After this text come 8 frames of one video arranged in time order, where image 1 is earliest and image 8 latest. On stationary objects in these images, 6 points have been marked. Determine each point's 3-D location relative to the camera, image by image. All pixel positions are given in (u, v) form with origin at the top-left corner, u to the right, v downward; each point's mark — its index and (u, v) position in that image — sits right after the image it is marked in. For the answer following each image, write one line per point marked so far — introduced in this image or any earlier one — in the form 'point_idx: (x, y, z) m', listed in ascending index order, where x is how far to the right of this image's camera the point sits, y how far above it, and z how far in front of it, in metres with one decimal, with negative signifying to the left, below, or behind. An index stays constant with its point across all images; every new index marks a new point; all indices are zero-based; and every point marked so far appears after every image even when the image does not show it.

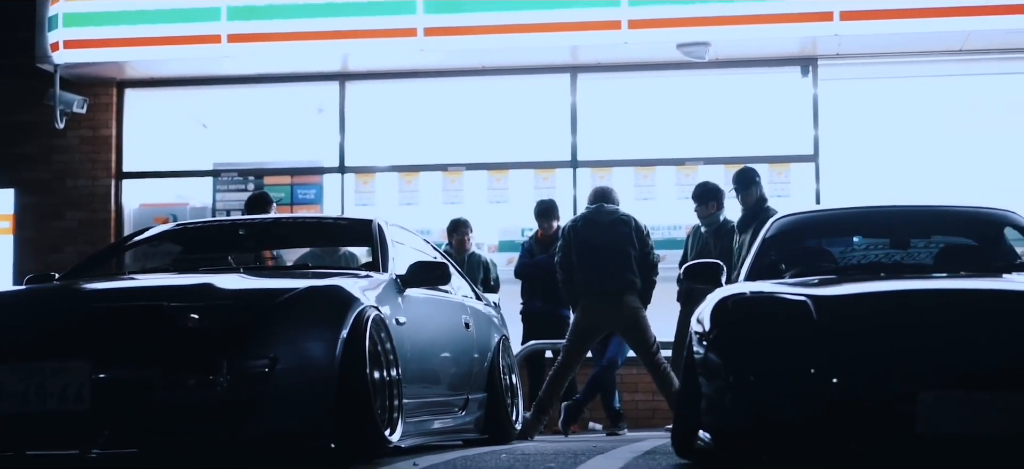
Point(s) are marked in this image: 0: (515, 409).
0: (0.0, -0.8, +7.4) m
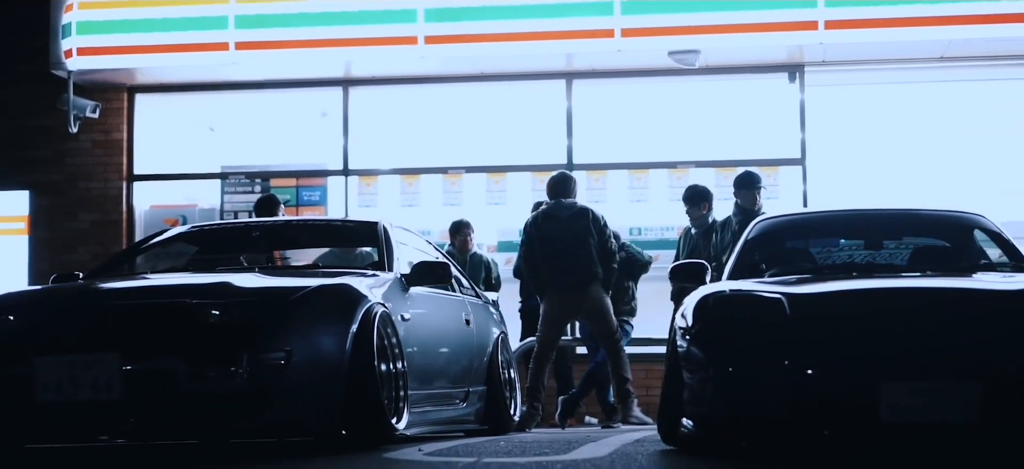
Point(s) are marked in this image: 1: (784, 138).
0: (0.0, -0.8, +7.8) m
1: (+1.8, +0.7, +11.4) m
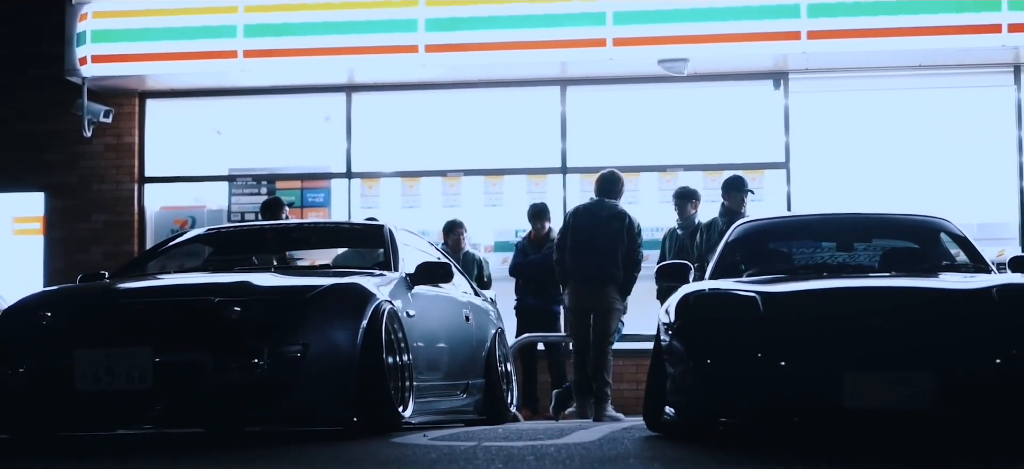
0: (0.0, -0.8, +8.3) m
1: (+1.8, +0.7, +11.9) m
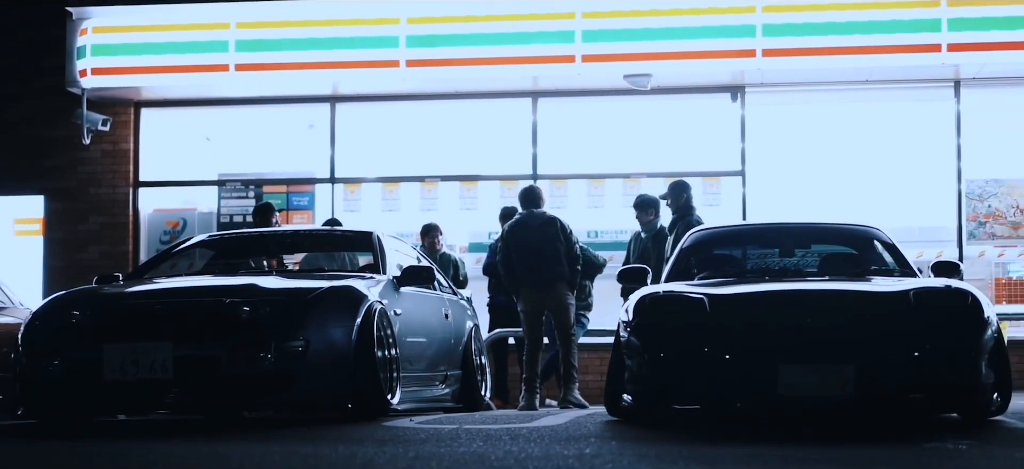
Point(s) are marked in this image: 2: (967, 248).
0: (-0.1, -0.8, +9.1) m
1: (+1.6, +0.6, +12.7) m
2: (+3.3, -0.1, +12.5) m
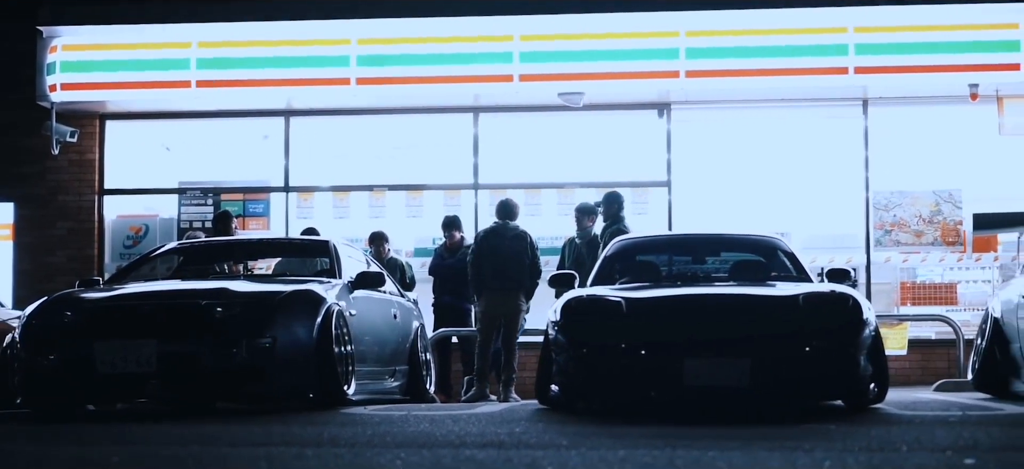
0: (-0.5, -0.8, +10.0) m
1: (+1.1, +0.6, +13.7) m
2: (+2.9, -0.2, +13.6) m
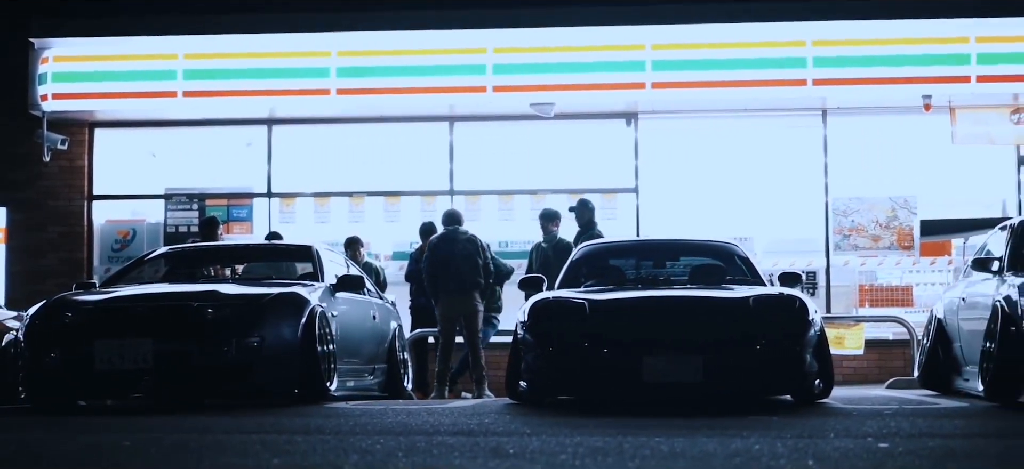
0: (-0.7, -0.9, +10.5) m
1: (+0.9, +0.6, +14.3) m
2: (+2.7, -0.2, +14.2) m
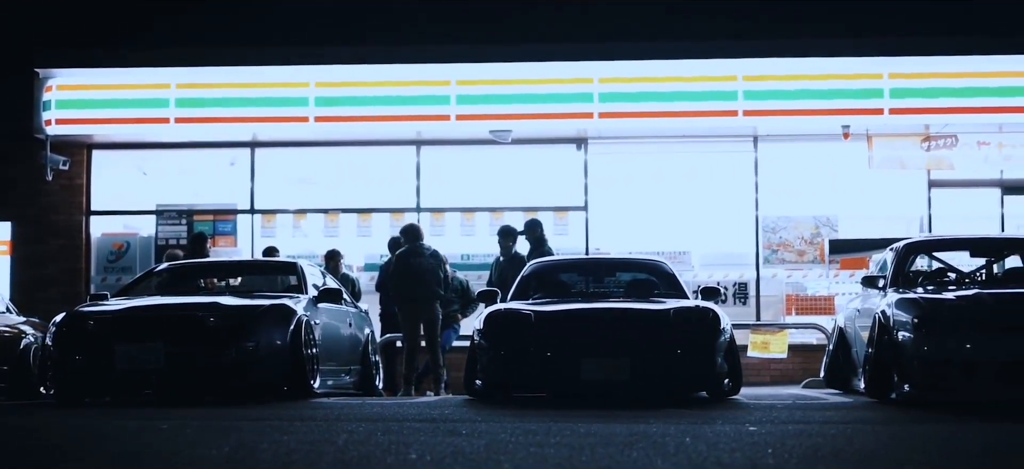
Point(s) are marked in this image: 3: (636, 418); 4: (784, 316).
0: (-0.9, -1.0, +12.0) m
1: (+0.6, +0.4, +15.7) m
2: (+2.3, -0.3, +15.6) m
3: (+0.5, -0.8, +7.4) m
4: (+2.5, -0.7, +15.6) m
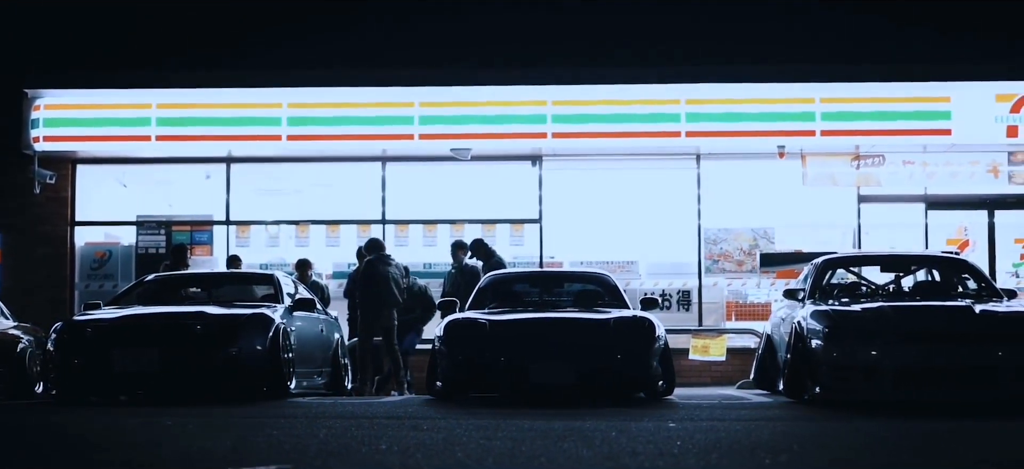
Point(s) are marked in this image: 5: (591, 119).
0: (-1.3, -1.1, +13.0) m
1: (+0.2, +0.3, +16.8) m
2: (+1.9, -0.4, +16.8) m
3: (+0.3, -0.9, +8.5) m
4: (+2.1, -0.9, +16.8) m
5: (+0.7, +1.1, +15.7) m
